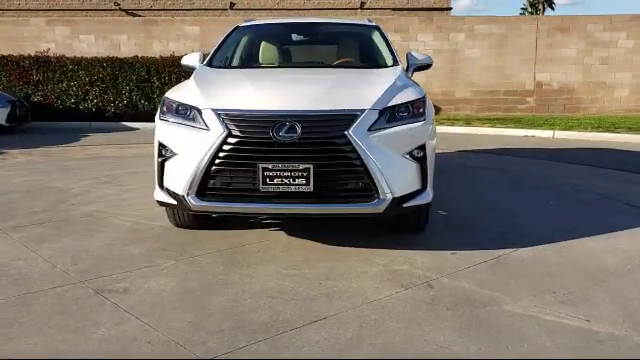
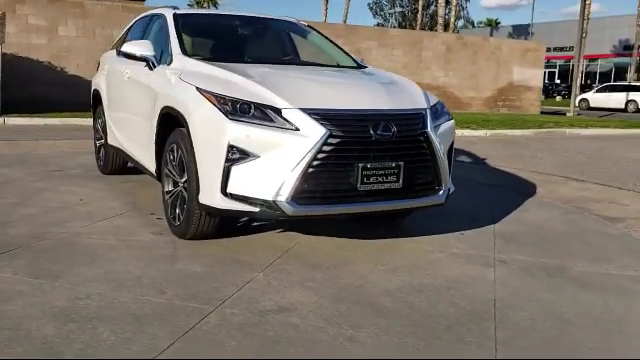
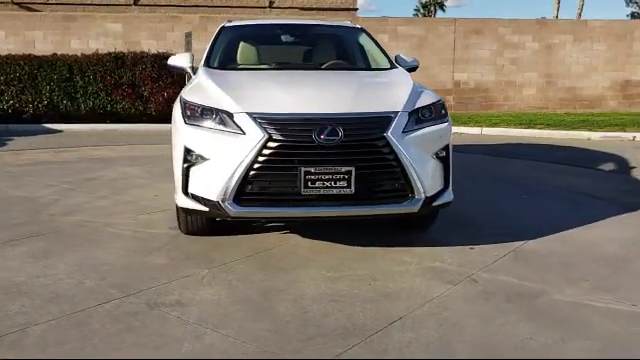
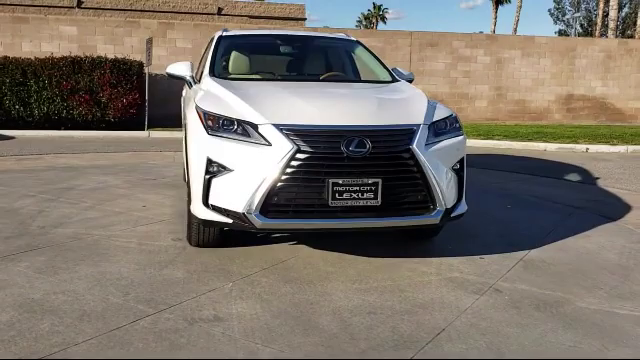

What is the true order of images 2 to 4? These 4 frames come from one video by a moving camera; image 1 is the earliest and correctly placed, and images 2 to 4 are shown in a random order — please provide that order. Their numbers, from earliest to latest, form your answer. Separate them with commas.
3, 4, 2
